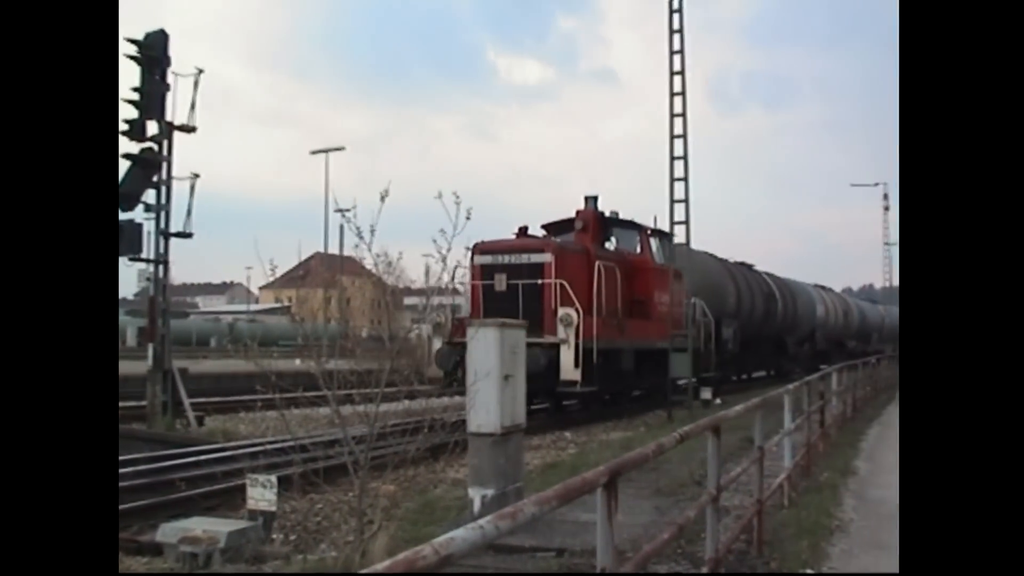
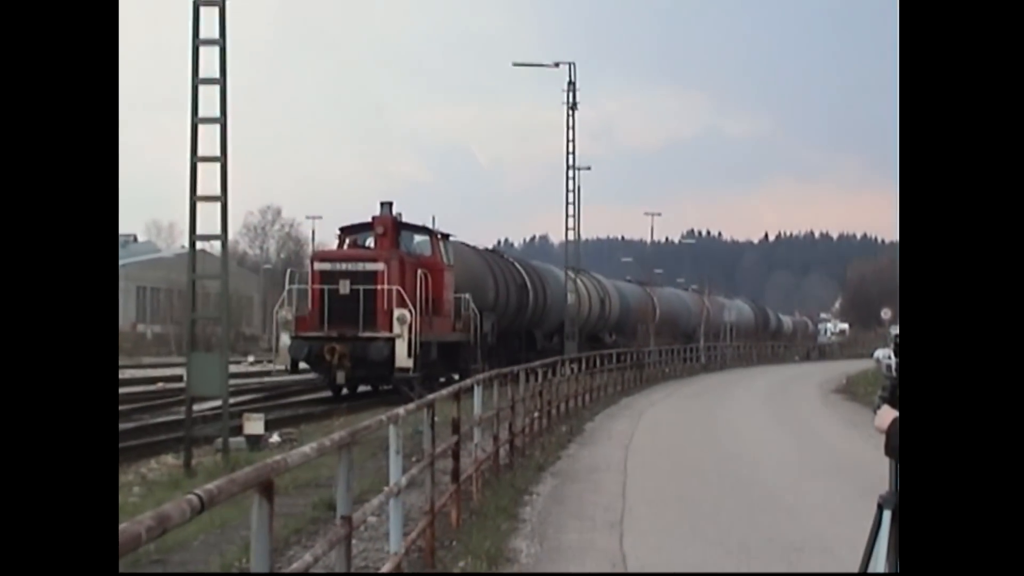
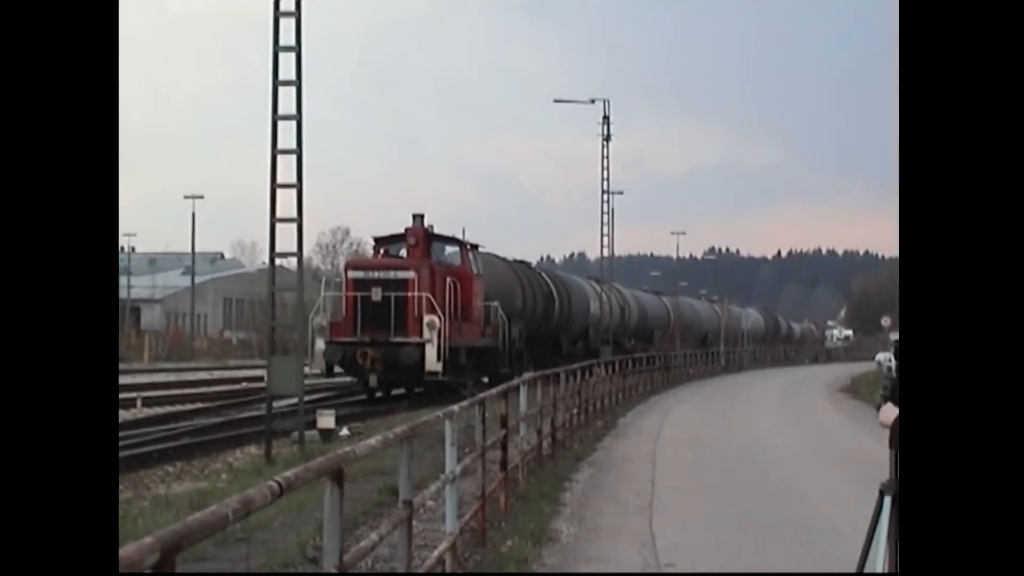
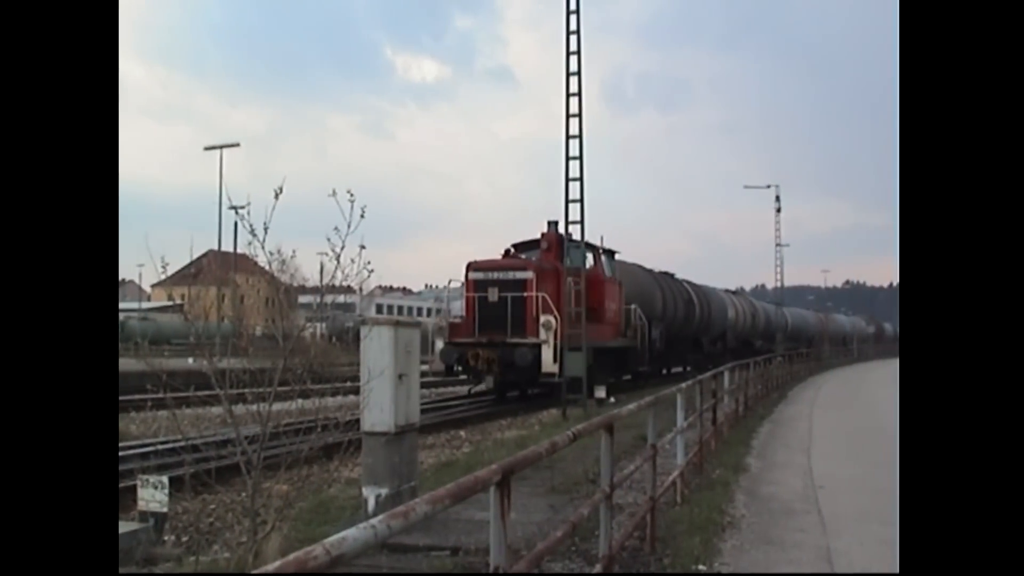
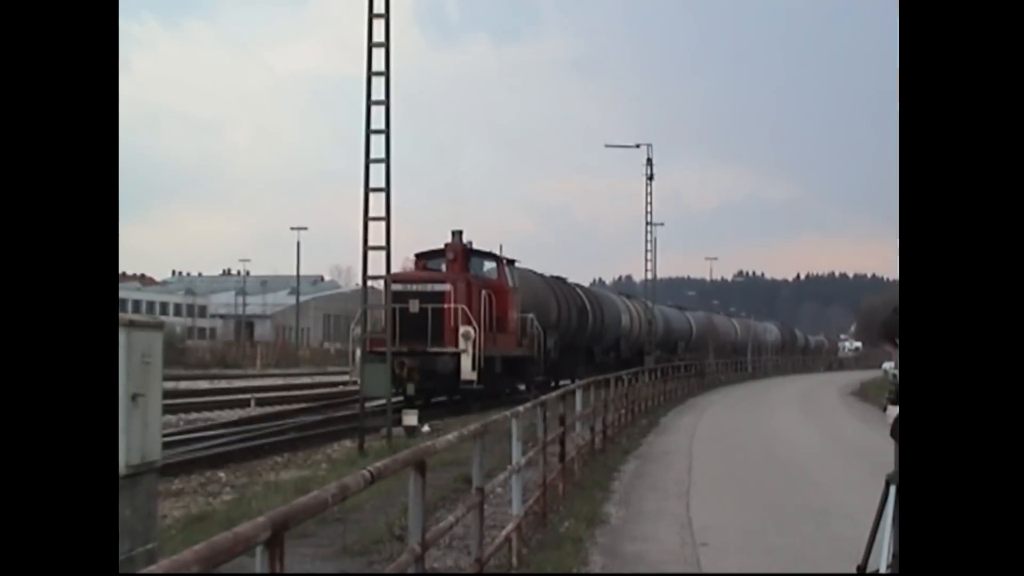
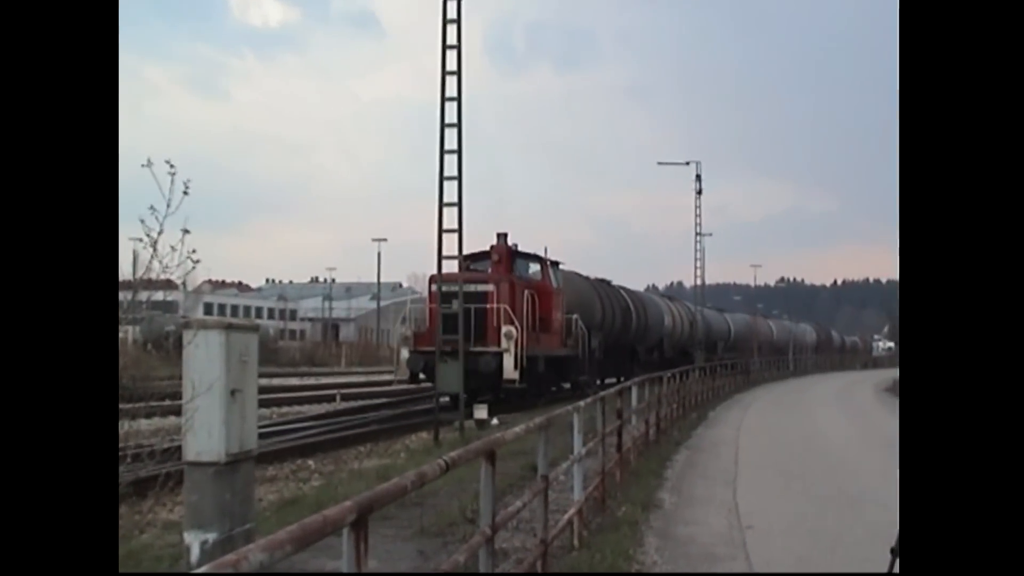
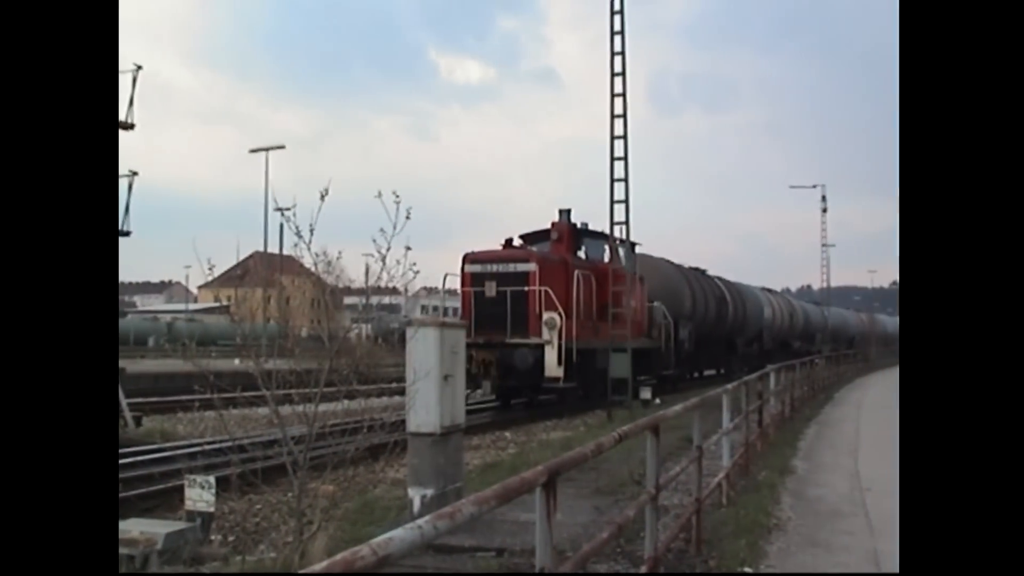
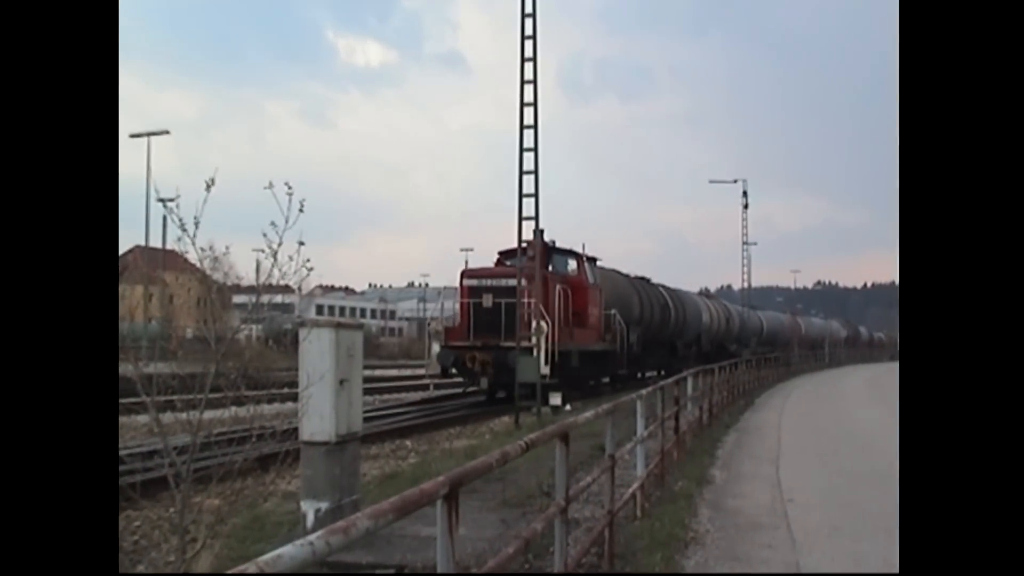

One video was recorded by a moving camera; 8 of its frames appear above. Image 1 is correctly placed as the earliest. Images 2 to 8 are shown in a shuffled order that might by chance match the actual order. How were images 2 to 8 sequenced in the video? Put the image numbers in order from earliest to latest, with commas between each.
7, 4, 8, 6, 5, 3, 2
